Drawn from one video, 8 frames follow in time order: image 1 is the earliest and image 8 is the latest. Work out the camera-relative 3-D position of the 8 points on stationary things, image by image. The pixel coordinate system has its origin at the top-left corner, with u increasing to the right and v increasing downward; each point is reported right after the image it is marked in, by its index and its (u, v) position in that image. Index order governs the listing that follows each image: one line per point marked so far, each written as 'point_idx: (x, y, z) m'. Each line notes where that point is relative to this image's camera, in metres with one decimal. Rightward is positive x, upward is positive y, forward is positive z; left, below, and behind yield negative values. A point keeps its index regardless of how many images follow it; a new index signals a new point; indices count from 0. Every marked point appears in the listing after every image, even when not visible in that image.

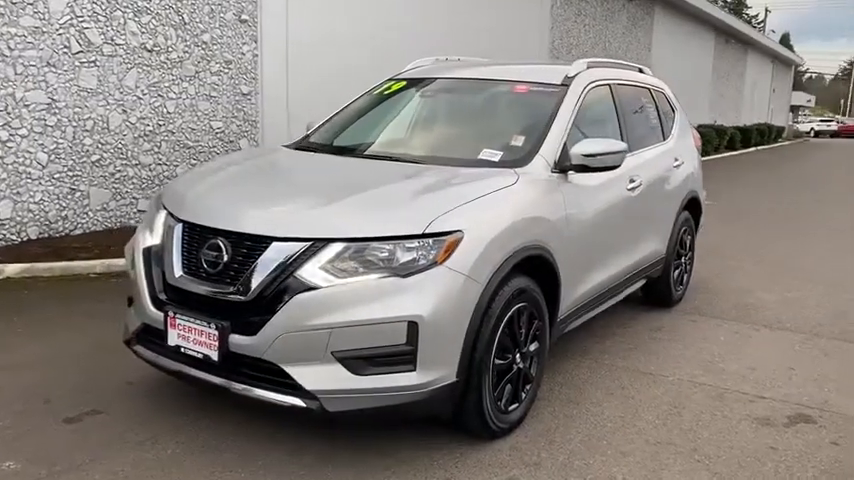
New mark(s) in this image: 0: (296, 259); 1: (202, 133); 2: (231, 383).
0: (-0.6, -0.1, +3.1) m
1: (-2.6, +1.2, +8.7) m
2: (-0.8, -0.6, +3.2) m
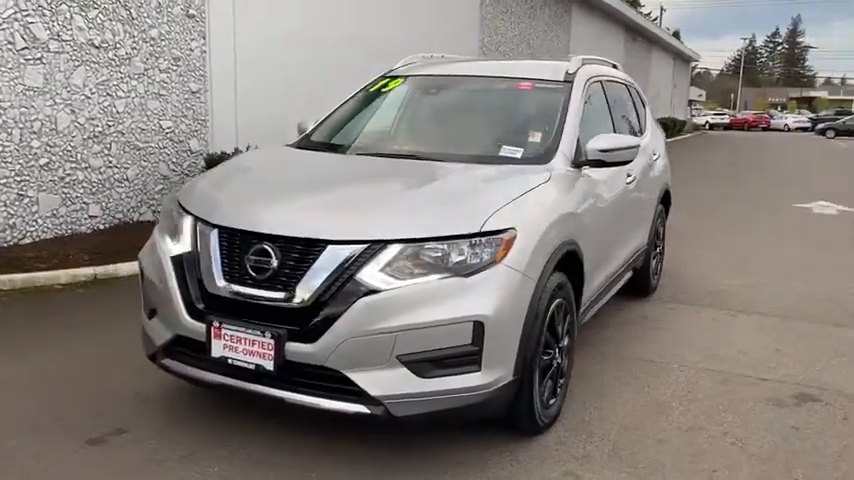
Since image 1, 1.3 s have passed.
0: (-0.3, -0.1, +3.1) m
1: (-3.0, +1.2, +8.3) m
2: (-0.6, -0.6, +3.1) m
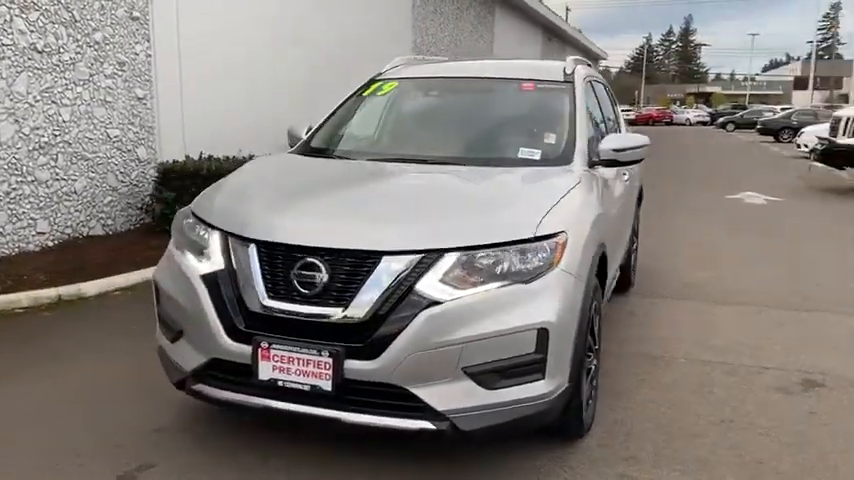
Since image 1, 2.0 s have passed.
0: (-0.1, -0.1, +2.9) m
1: (-3.4, +1.0, +7.8) m
2: (-0.3, -0.7, +3.0) m
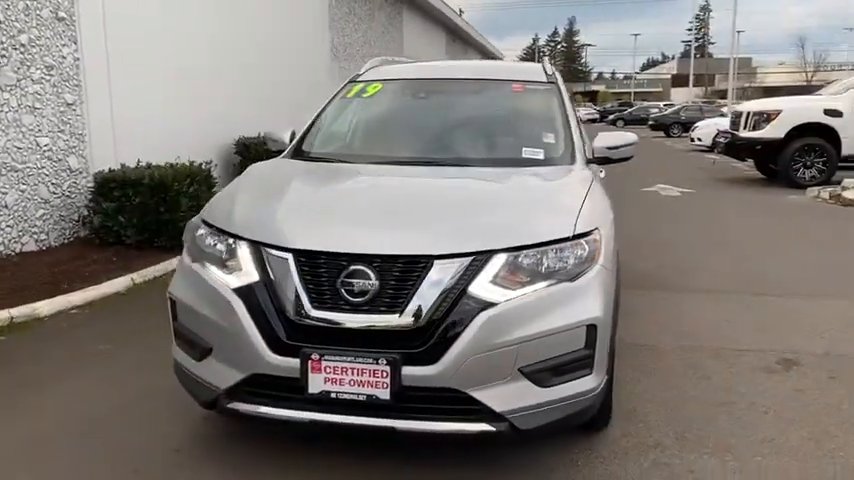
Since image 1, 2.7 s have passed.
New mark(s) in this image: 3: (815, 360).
0: (+0.1, -0.1, +2.9) m
1: (-3.9, +0.9, +7.3) m
2: (-0.1, -0.7, +2.9) m
3: (+2.5, -0.8, +4.8) m
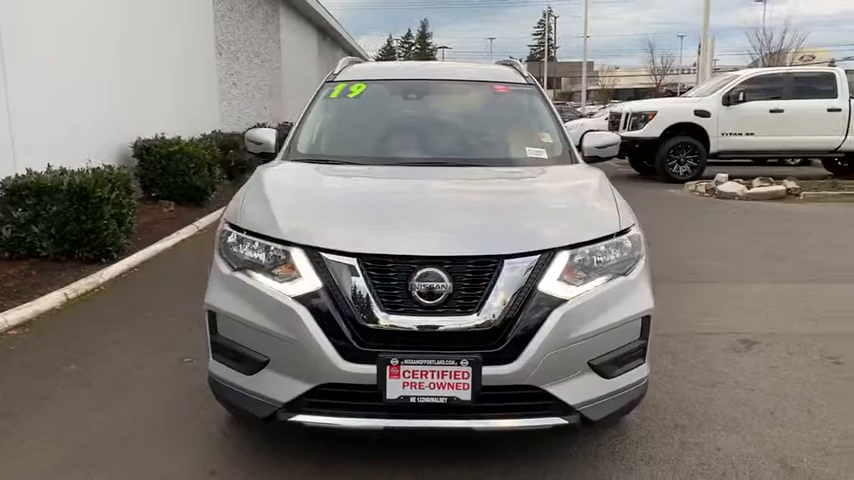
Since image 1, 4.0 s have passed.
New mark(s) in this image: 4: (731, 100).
0: (+0.4, -0.1, +3.0) m
1: (-4.4, +0.7, +6.5) m
2: (+0.2, -0.7, +2.9) m
3: (+2.4, -0.7, +5.3) m
4: (+6.3, +2.9, +15.5) m
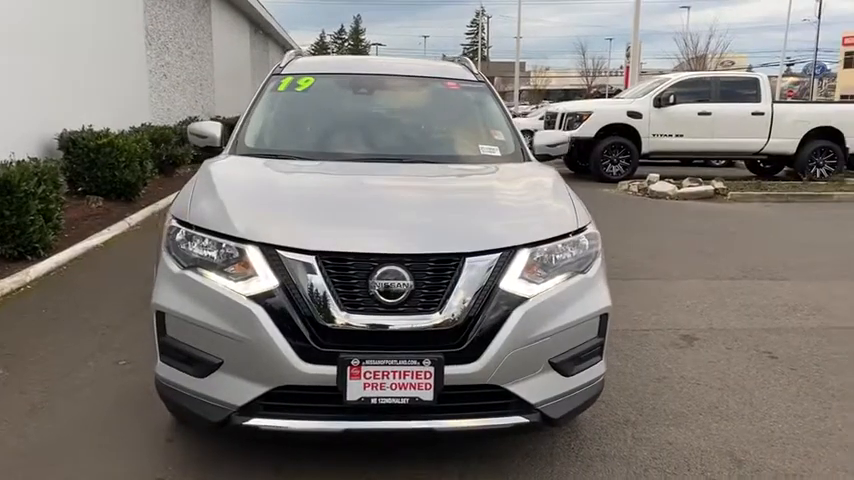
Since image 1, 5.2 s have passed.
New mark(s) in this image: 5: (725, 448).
0: (+0.3, -0.1, +2.9) m
1: (-4.8, +0.7, +6.0) m
2: (+0.1, -0.7, +2.9) m
3: (+2.0, -0.7, +5.4) m
4: (+5.0, +2.9, +15.9) m
5: (+1.4, -1.0, +3.6) m
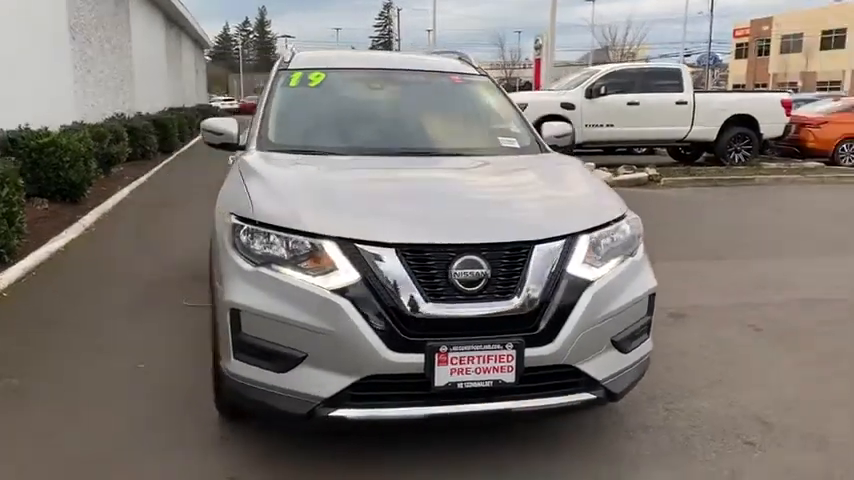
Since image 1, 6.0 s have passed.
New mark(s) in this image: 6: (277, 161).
0: (+0.6, -0.1, +3.1) m
1: (-4.9, +0.7, +5.6) m
2: (+0.4, -0.7, +3.0) m
3: (+2.0, -0.6, +5.8) m
4: (+3.7, +3.2, +16.5) m
5: (+1.7, -0.9, +3.9) m
6: (-0.8, +0.4, +3.9) m
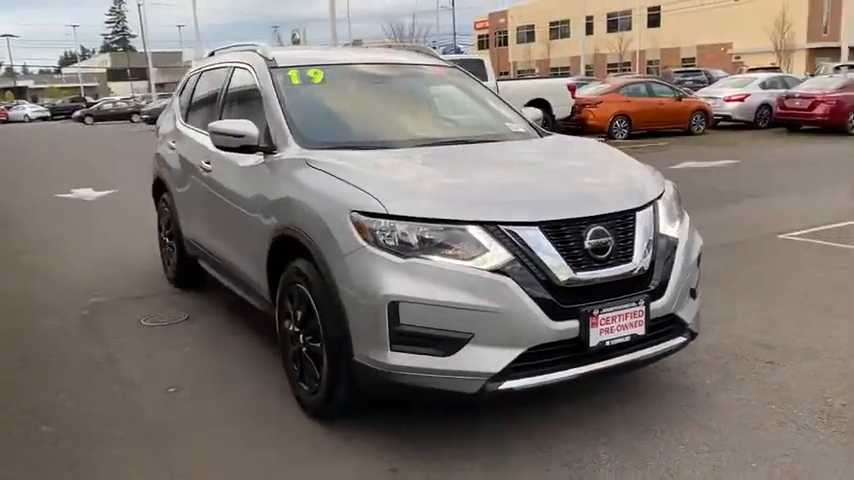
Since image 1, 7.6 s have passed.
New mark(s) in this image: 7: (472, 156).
0: (+1.1, +0.1, +3.5) m
1: (-4.9, +0.2, +4.2) m
2: (+1.0, -0.5, +3.4) m
3: (+1.7, -0.3, +6.5) m
4: (-0.4, +3.6, +17.2) m
5: (+2.0, -0.6, +4.6) m
6: (-0.5, +0.4, +3.8) m
7: (+0.2, +0.4, +4.1) m
